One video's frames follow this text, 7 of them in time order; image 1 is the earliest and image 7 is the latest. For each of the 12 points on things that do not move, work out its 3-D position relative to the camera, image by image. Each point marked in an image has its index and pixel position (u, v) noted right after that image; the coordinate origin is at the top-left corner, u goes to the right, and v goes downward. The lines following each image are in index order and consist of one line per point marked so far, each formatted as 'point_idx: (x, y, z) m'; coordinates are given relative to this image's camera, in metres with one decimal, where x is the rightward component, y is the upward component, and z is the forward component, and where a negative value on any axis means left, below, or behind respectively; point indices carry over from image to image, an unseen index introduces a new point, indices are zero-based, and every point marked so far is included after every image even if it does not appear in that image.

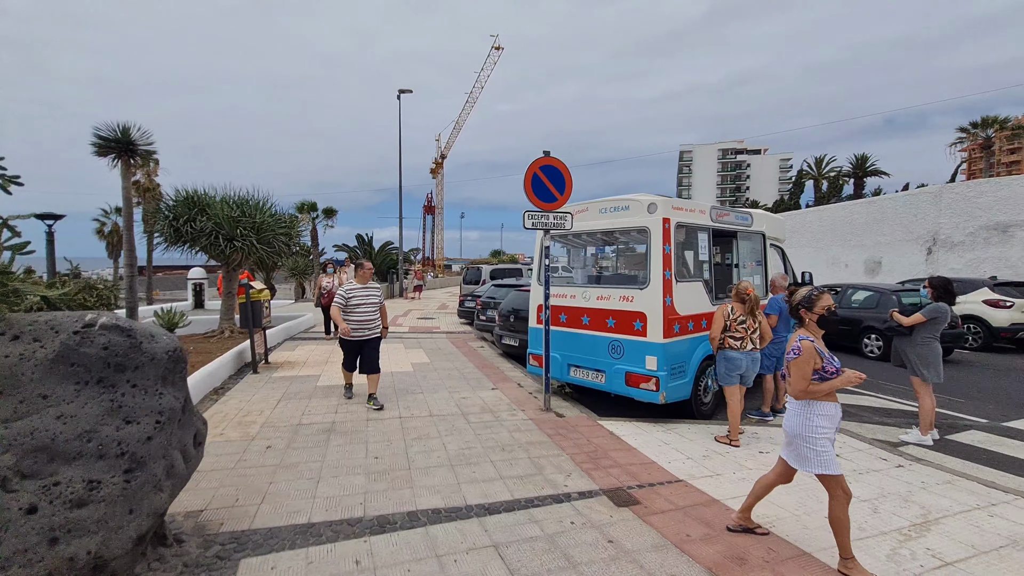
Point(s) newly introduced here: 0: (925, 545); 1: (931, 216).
0: (+2.7, -1.7, +3.1) m
1: (+13.7, +2.4, +15.7) m
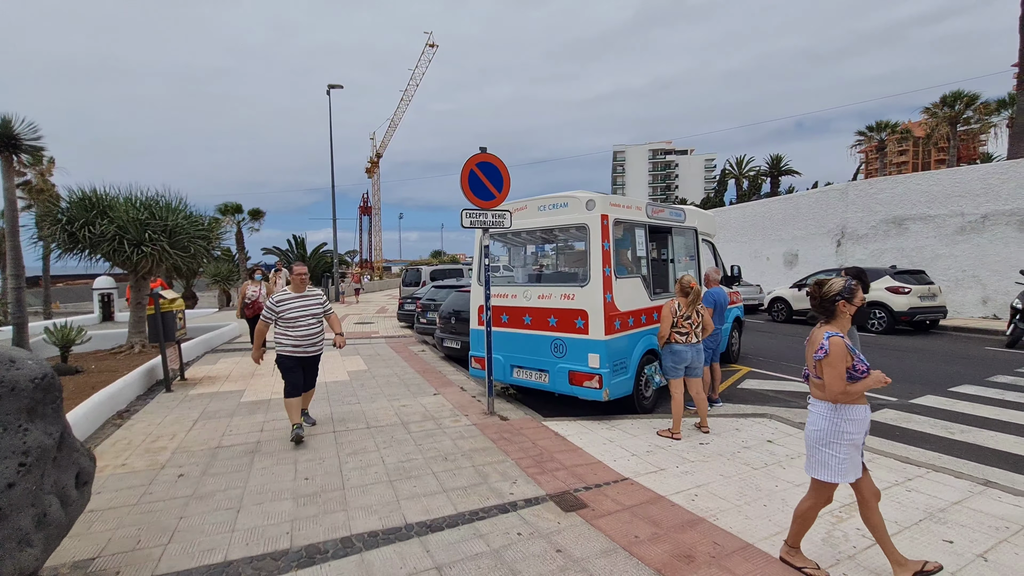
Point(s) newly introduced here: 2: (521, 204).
0: (+2.3, -1.6, +3.3) m
1: (+11.7, +2.7, +17.0) m
2: (+0.1, +1.1, +6.4) m
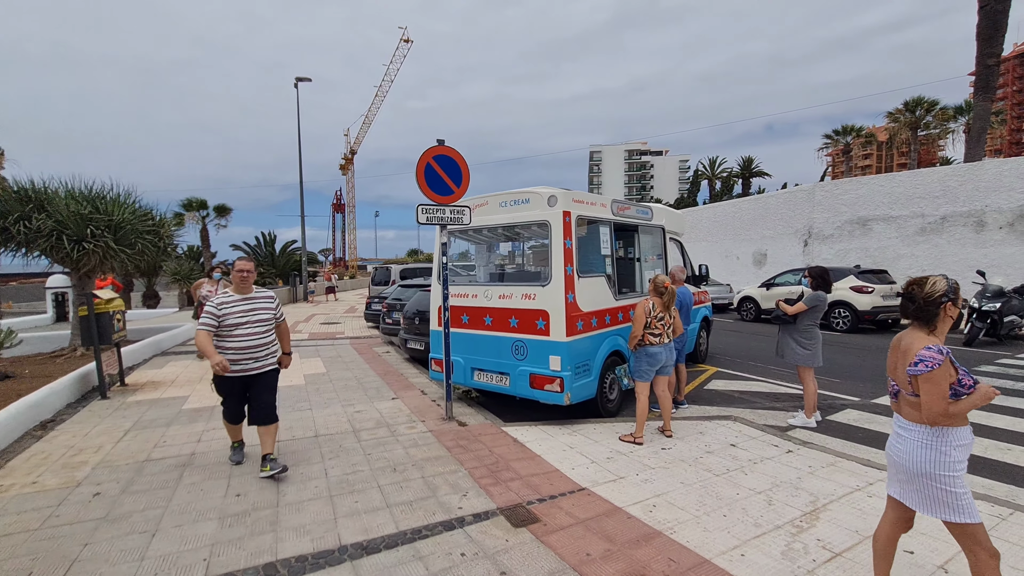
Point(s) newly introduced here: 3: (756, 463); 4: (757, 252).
0: (+2.0, -1.6, +3.1) m
1: (+10.6, +2.8, +17.3) m
2: (-0.4, +1.1, +6.1) m
3: (+2.2, -1.6, +4.3) m
4: (+10.0, +1.5, +19.4) m
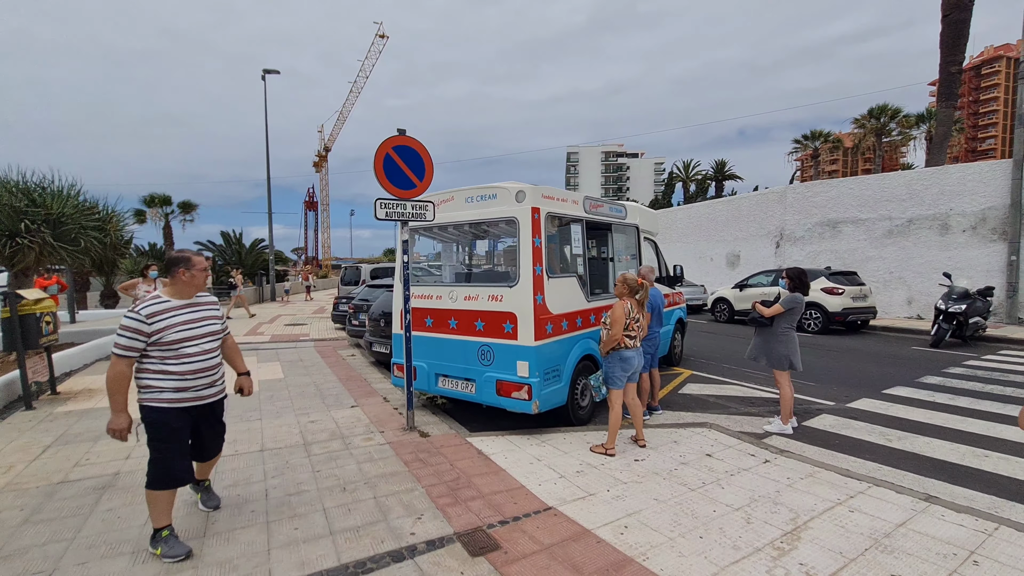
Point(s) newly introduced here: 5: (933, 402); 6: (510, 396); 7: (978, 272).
0: (+1.7, -1.6, +2.9) m
1: (+9.7, +2.7, +17.4) m
2: (-0.8, +1.1, +5.8) m
3: (+1.9, -1.6, +4.0) m
4: (+8.9, +1.4, +19.5) m
5: (+5.5, -1.5, +6.2) m
6: (0.0, -1.1, +4.9) m
7: (+12.2, +0.4, +12.6) m
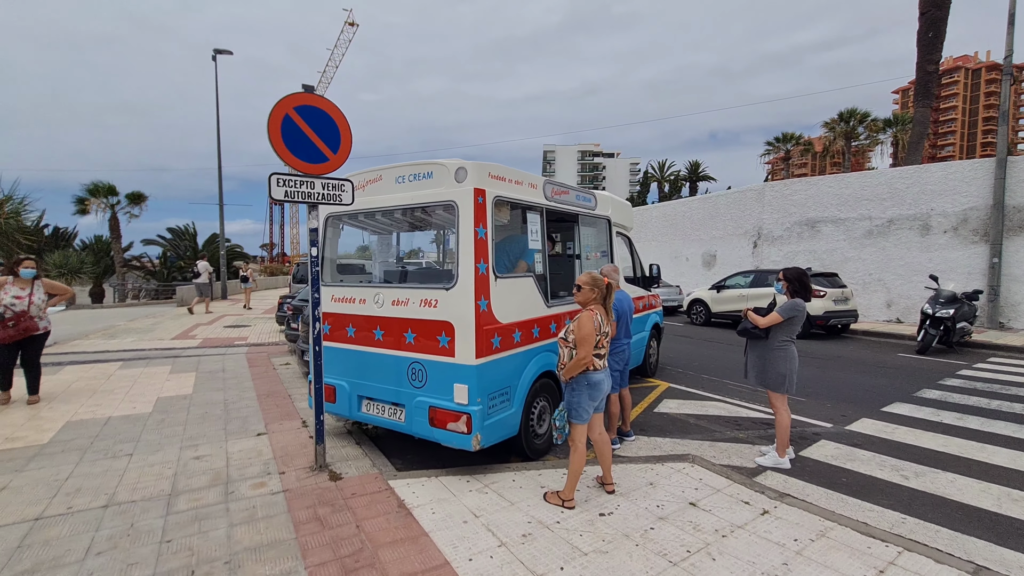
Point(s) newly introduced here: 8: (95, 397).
0: (+1.3, -1.7, +1.9) m
1: (+8.6, +2.7, +16.9) m
2: (-1.3, +1.1, +4.7) m
3: (+1.4, -1.6, +3.1) m
4: (+7.7, +1.4, +18.9) m
5: (+4.9, -1.5, +5.4) m
6: (-0.5, -1.1, +3.9) m
7: (+11.3, +0.3, +12.1) m
8: (-5.4, -1.4, +6.2) m
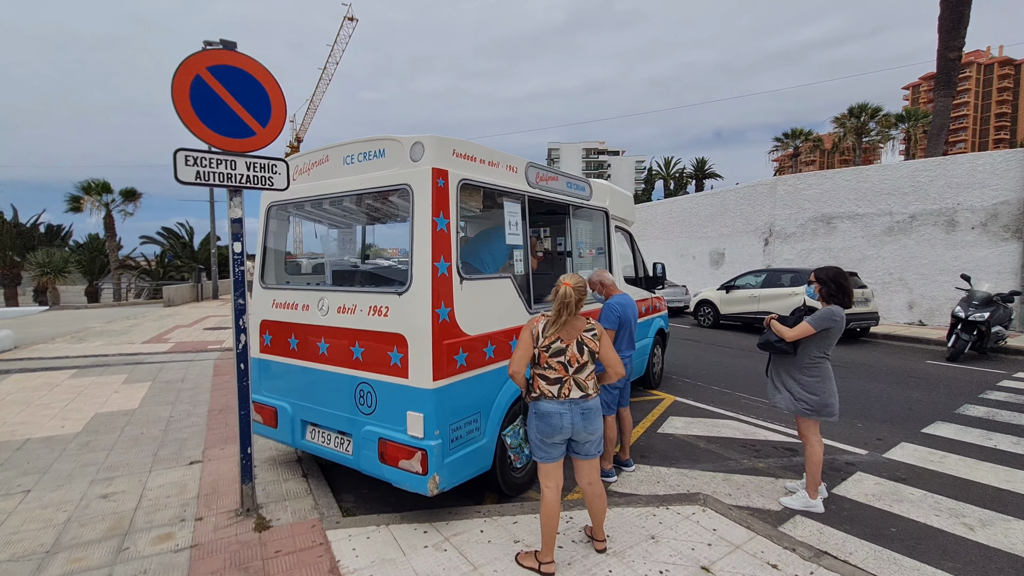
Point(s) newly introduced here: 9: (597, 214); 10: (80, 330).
0: (+1.1, -1.7, +1.2) m
1: (+8.5, +2.7, +16.0) m
2: (-1.5, +1.1, +3.9) m
3: (+1.2, -1.6, +2.3) m
4: (+7.7, +1.4, +18.1) m
5: (+4.7, -1.6, +4.6) m
6: (-0.7, -1.2, +3.1) m
7: (+11.2, +0.3, +11.3) m
8: (-5.6, -1.4, +5.5) m
9: (+0.9, +0.8, +5.2) m
10: (-10.5, -1.0, +11.6) m
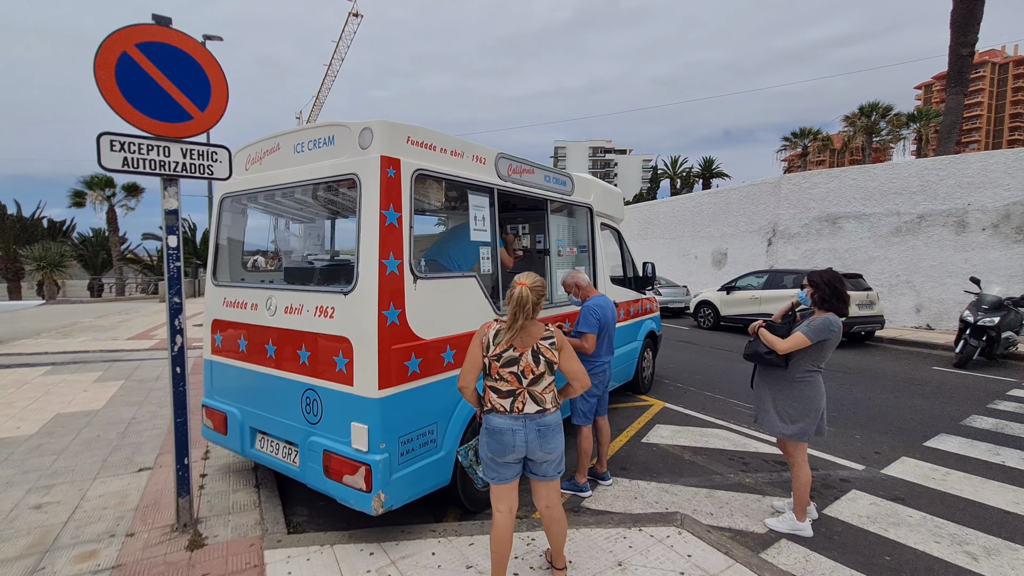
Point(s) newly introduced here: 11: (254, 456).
0: (+0.8, -1.7, +0.9) m
1: (+8.4, +2.6, +15.6) m
2: (-1.8, +1.1, +3.7) m
3: (+0.9, -1.7, +2.1) m
4: (+7.6, +1.4, +17.7) m
5: (+4.4, -1.6, +4.3) m
6: (-1.0, -1.2, +2.9) m
7: (+11.1, +0.3, +10.8) m
8: (-5.9, -1.4, +5.3) m
9: (+0.7, +0.8, +5.0) m
10: (-10.6, -0.9, +11.4) m
11: (-1.9, -1.2, +3.5) m
